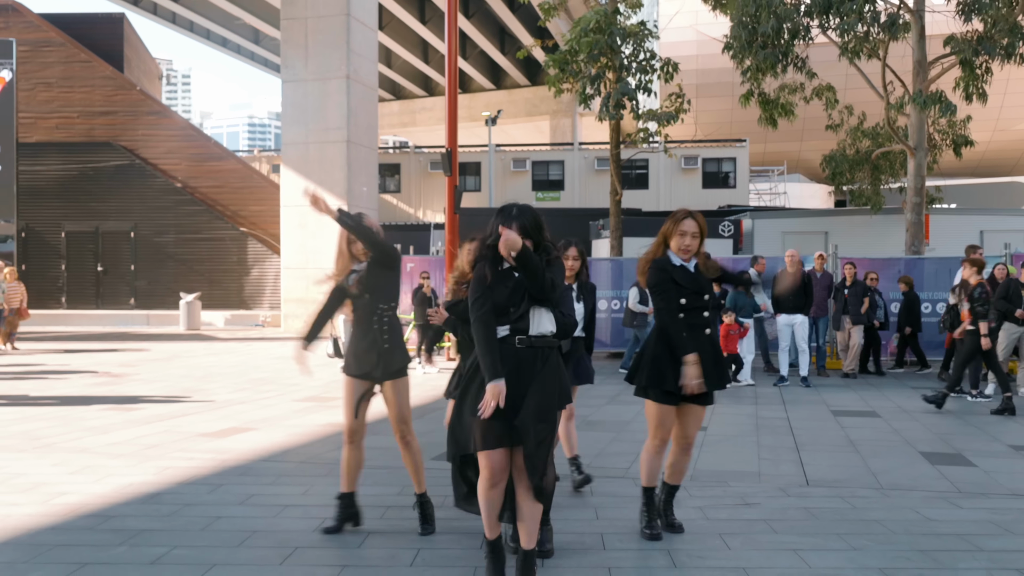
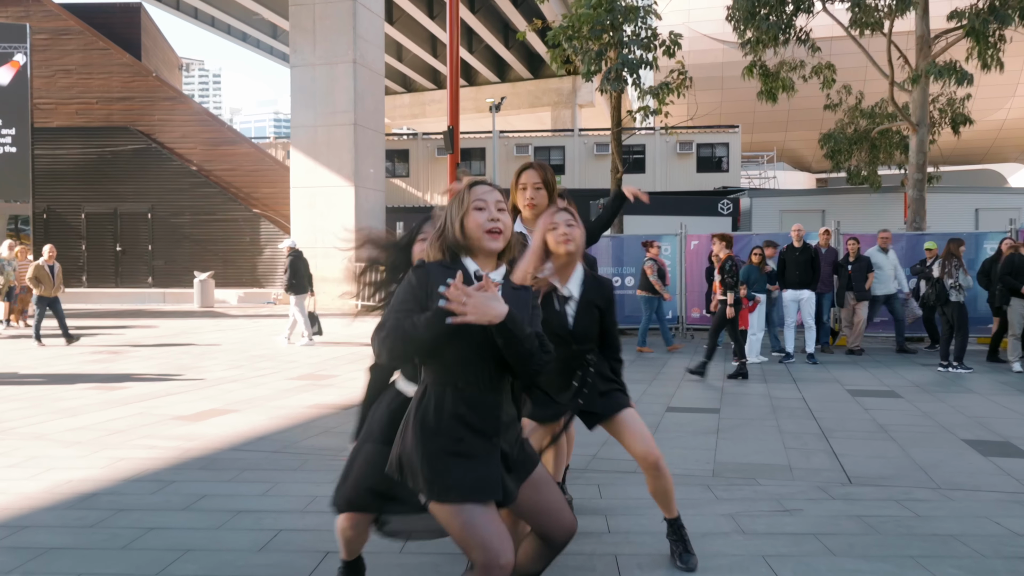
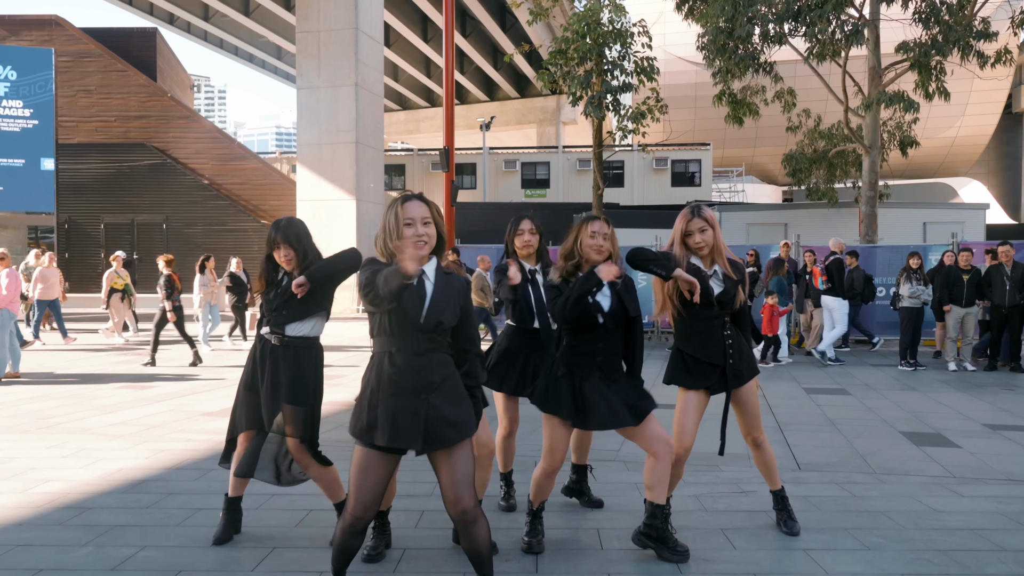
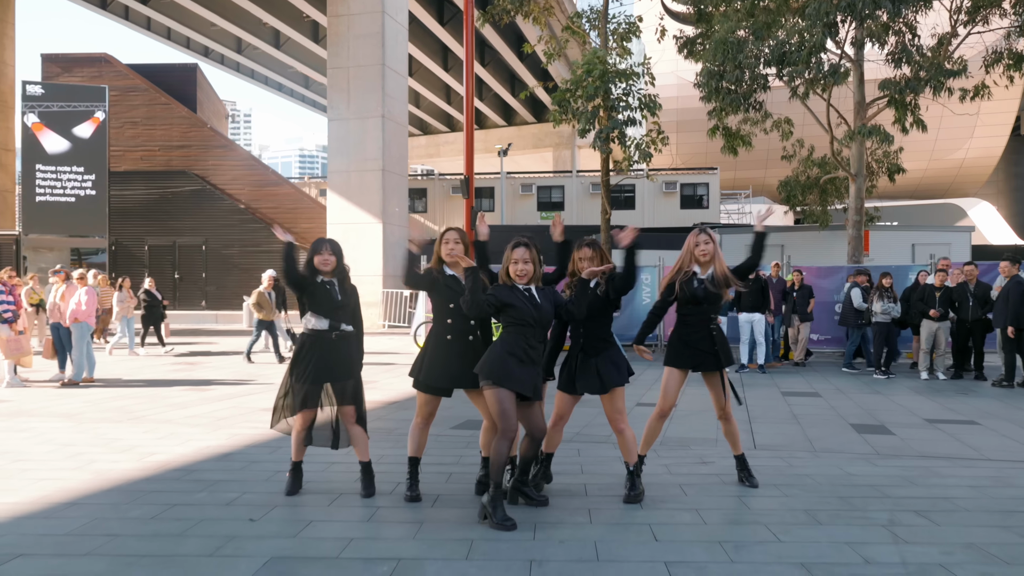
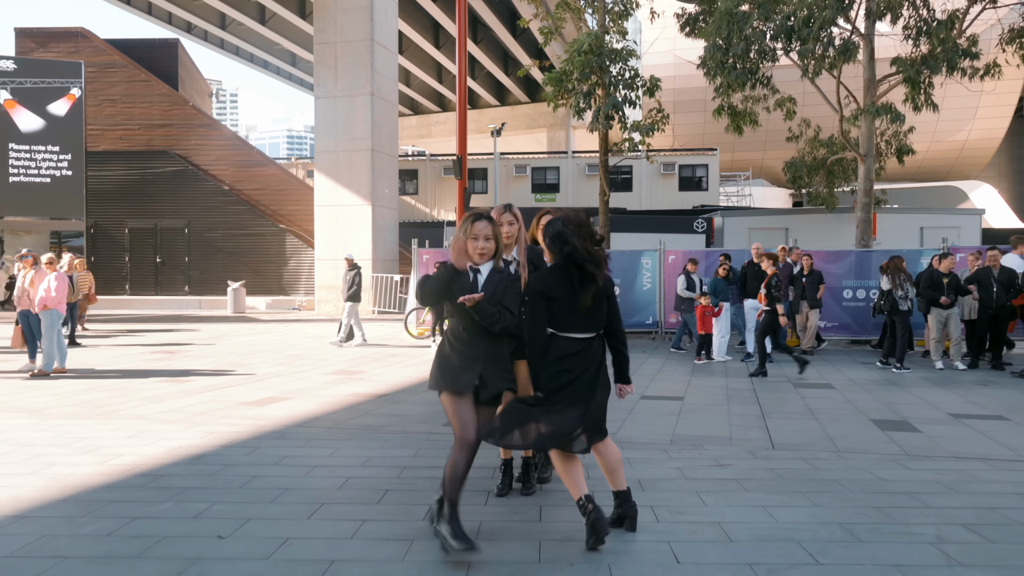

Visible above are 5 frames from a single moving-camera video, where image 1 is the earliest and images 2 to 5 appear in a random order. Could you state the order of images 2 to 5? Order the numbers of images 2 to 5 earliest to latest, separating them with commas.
5, 2, 4, 3
